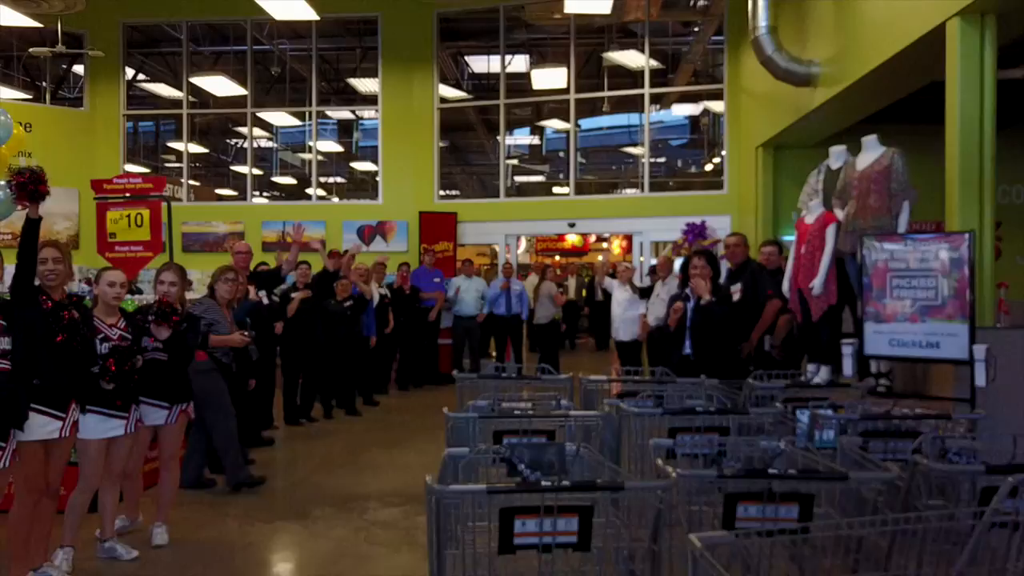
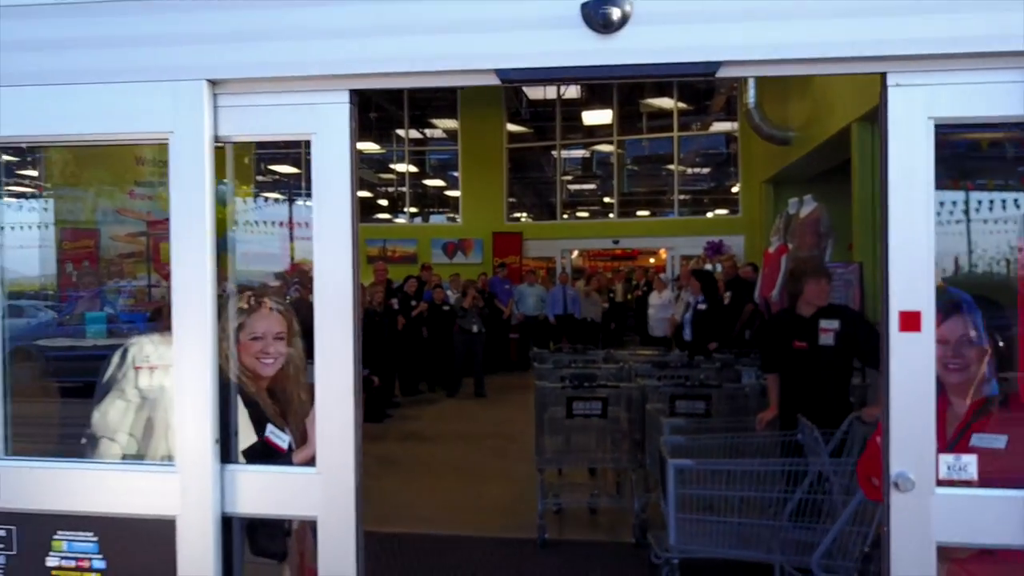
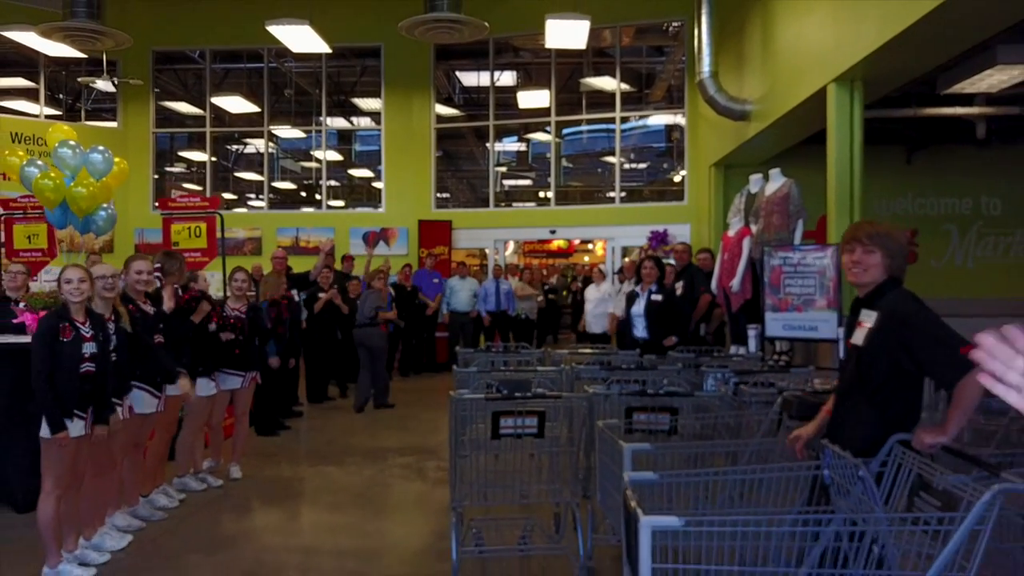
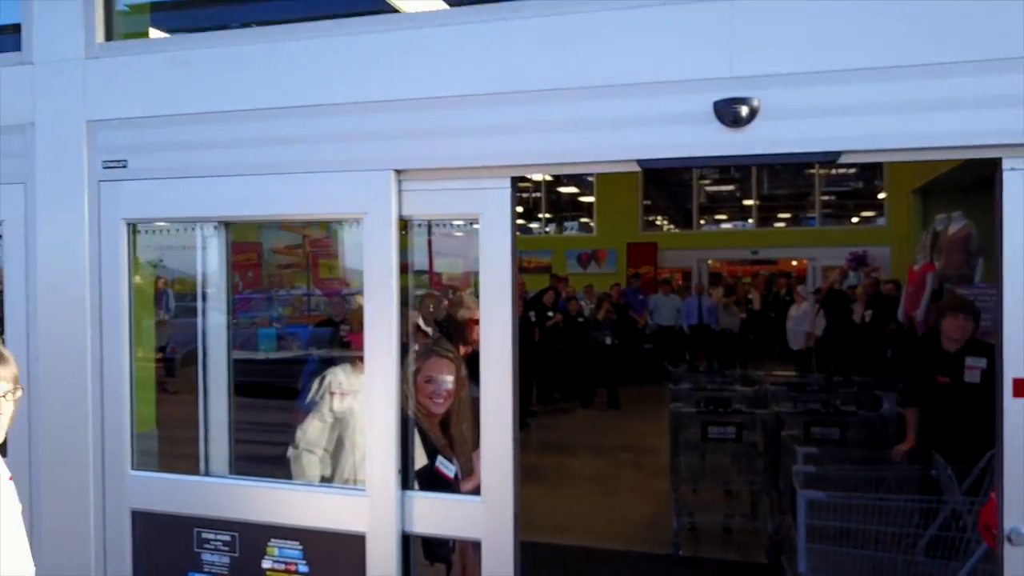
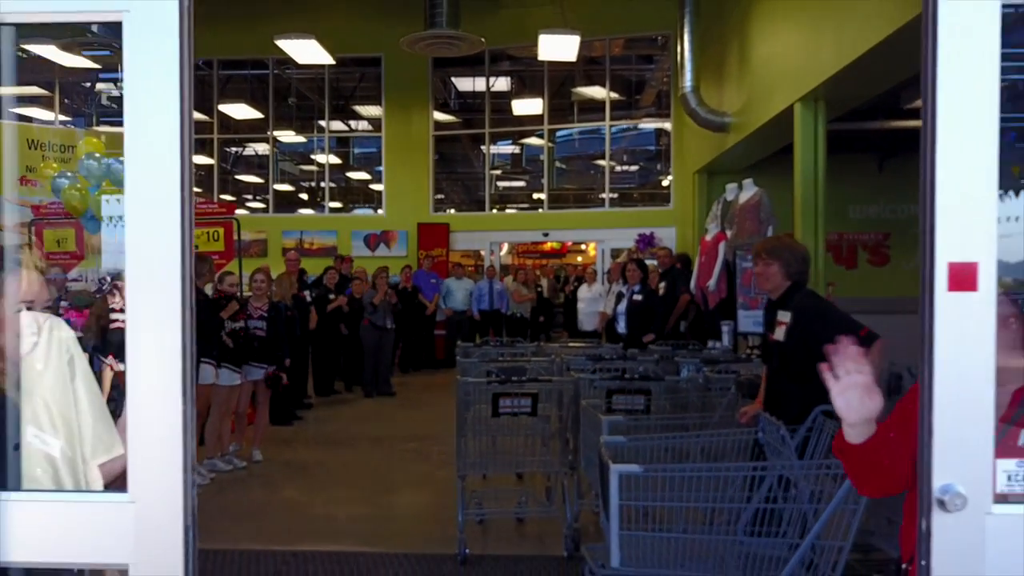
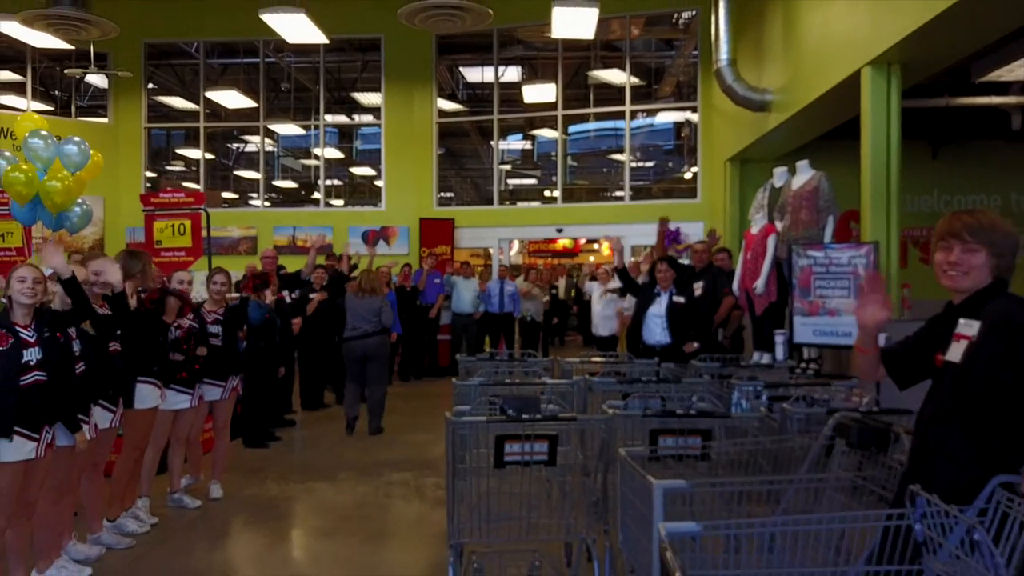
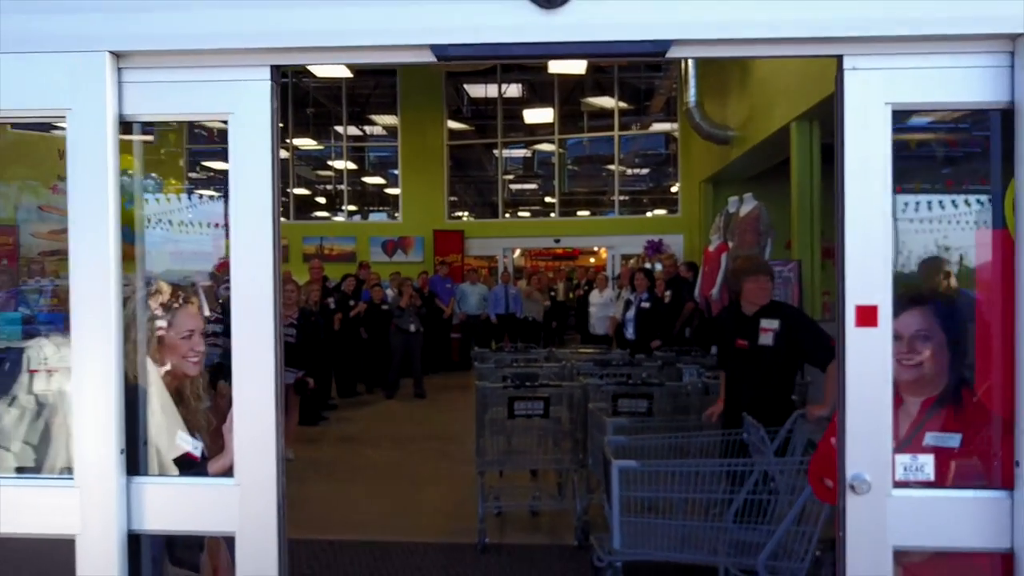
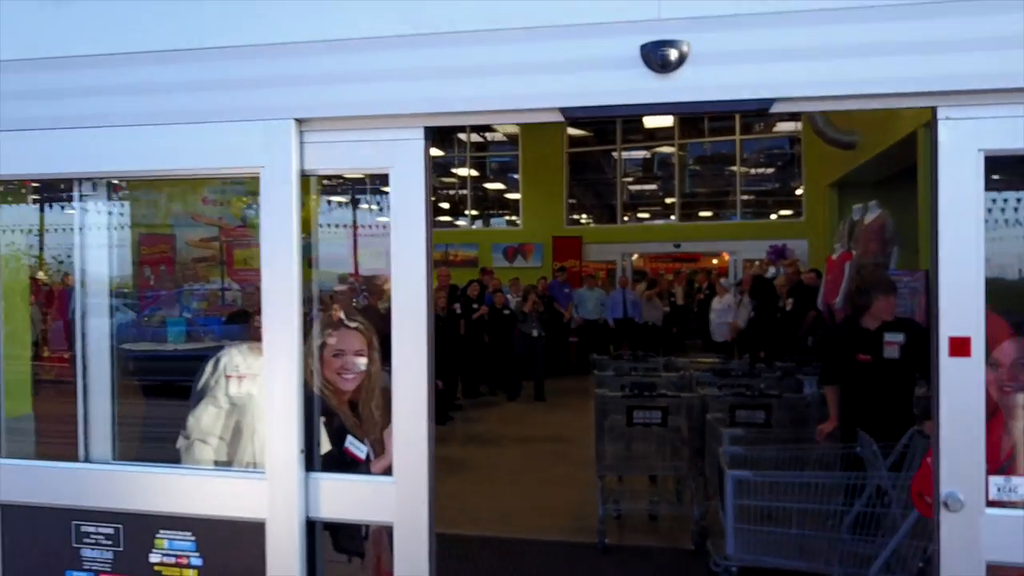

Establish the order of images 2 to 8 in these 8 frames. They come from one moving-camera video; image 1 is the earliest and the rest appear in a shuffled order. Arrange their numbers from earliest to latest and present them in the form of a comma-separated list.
6, 3, 5, 7, 2, 8, 4
